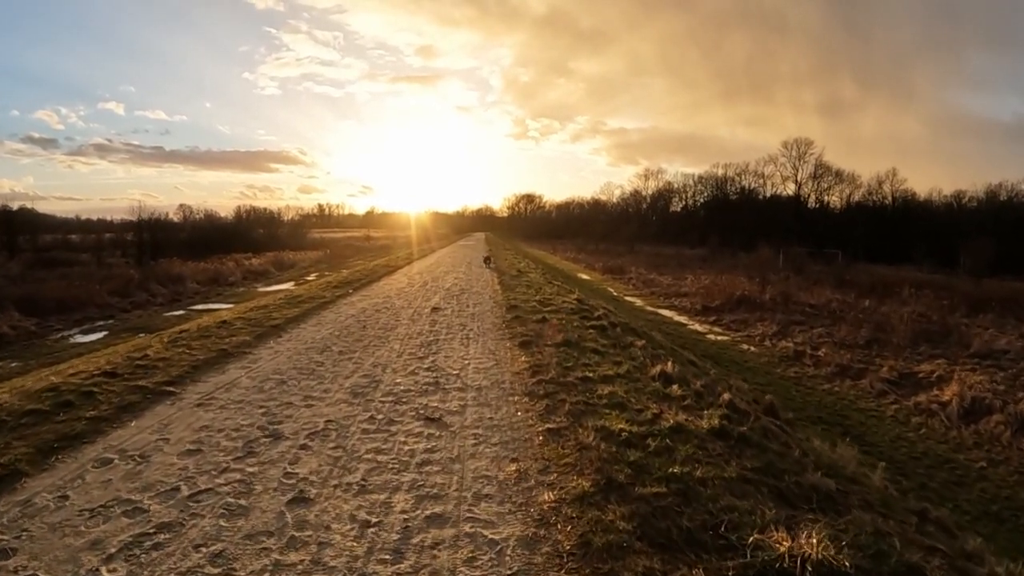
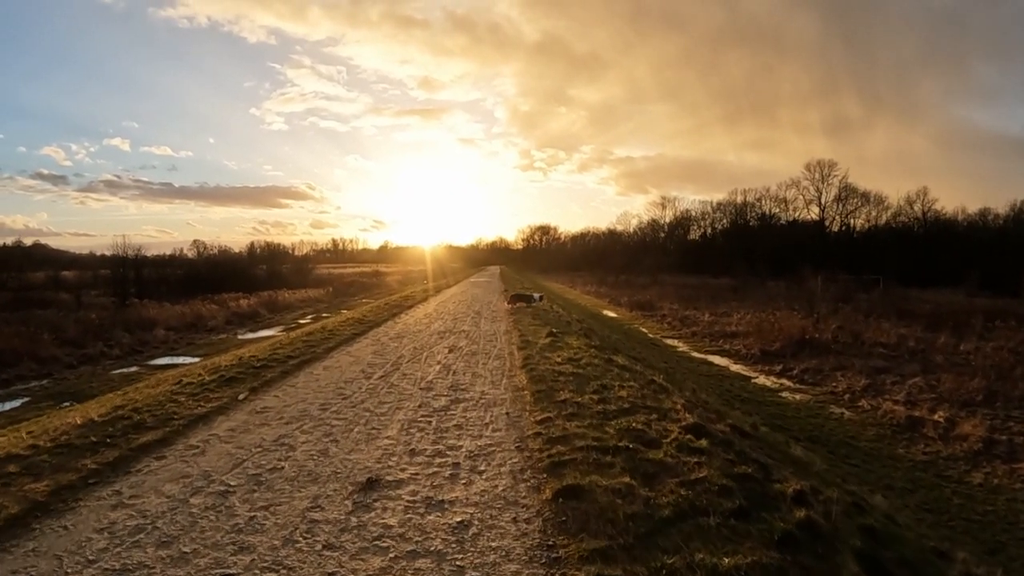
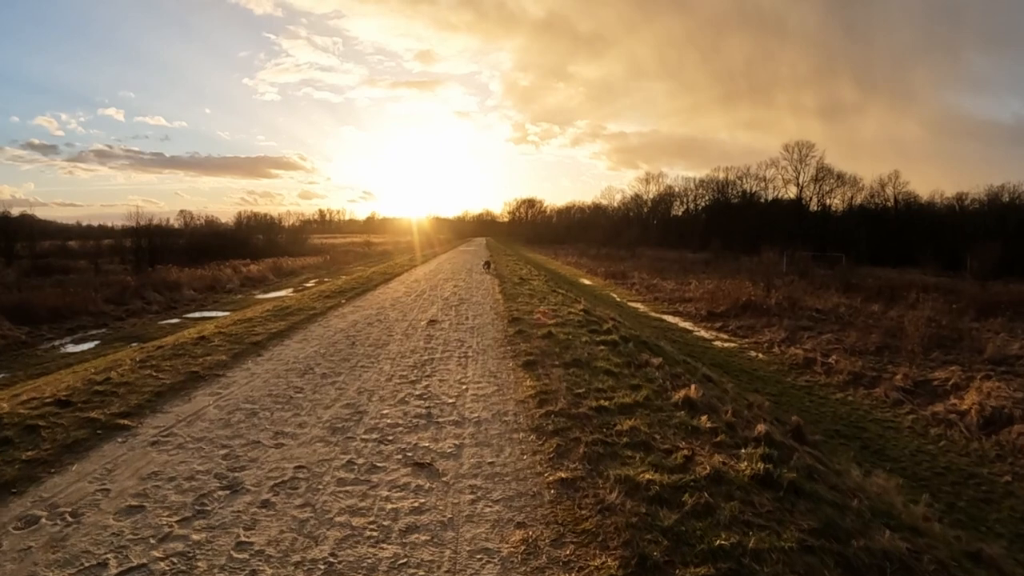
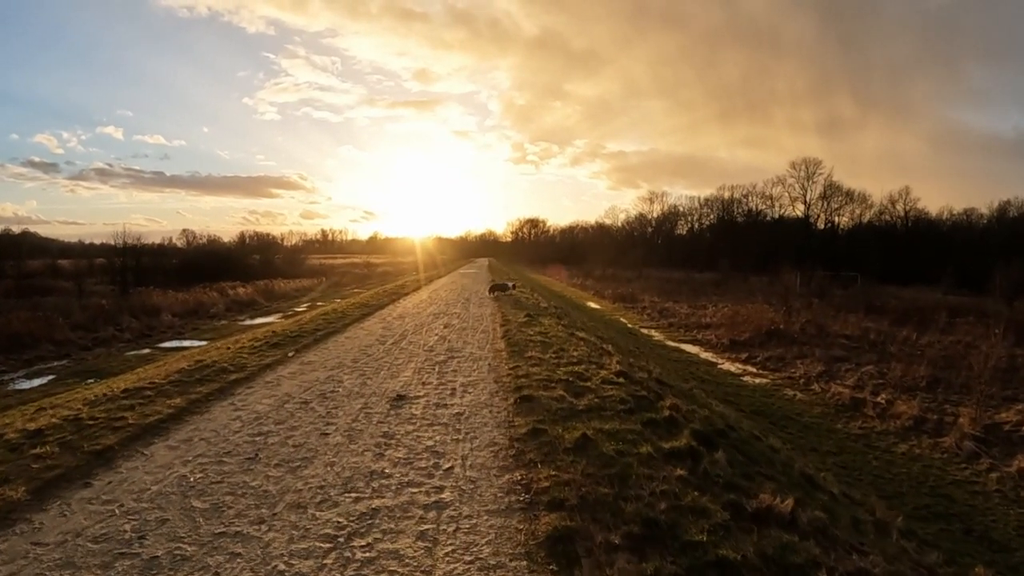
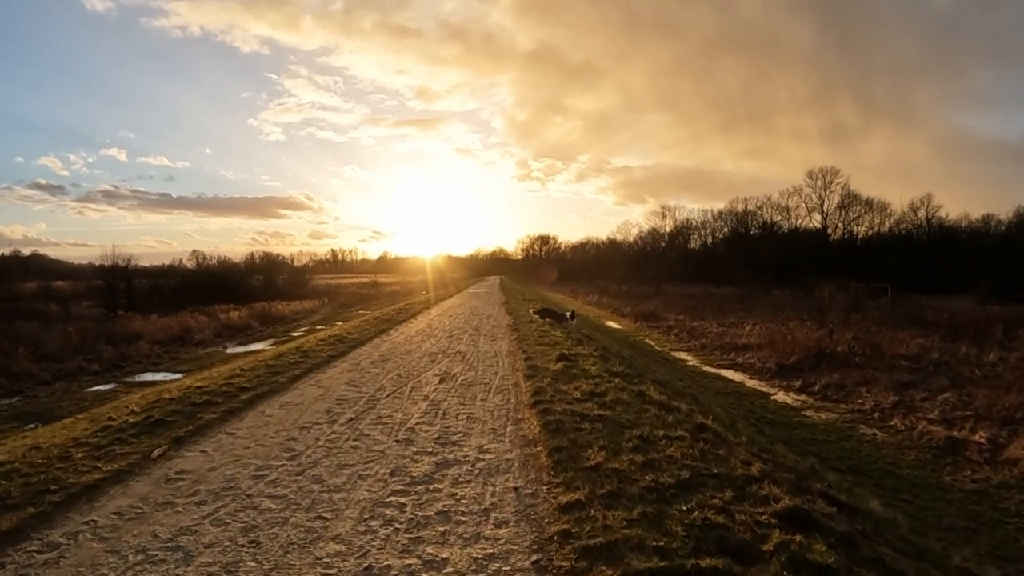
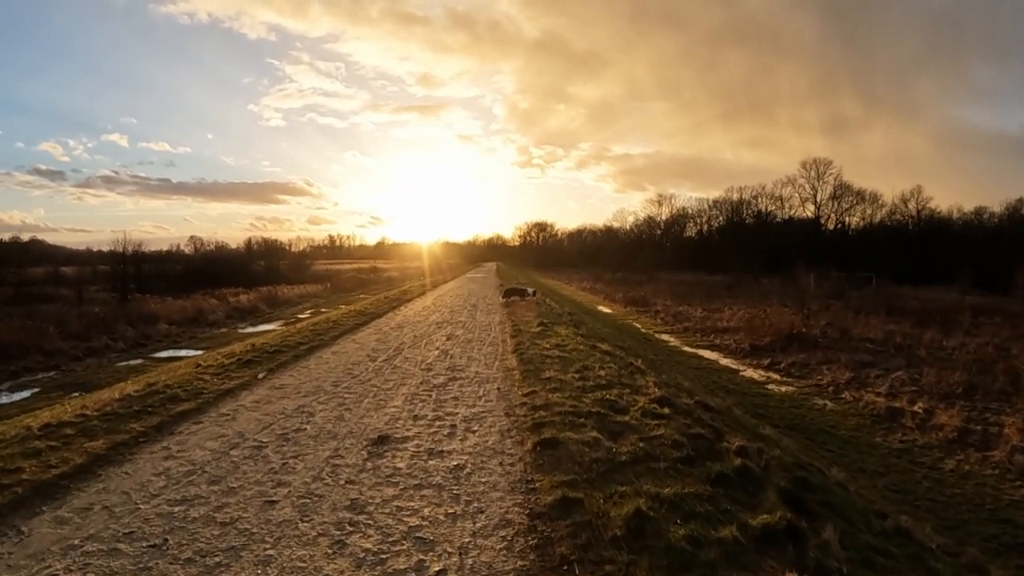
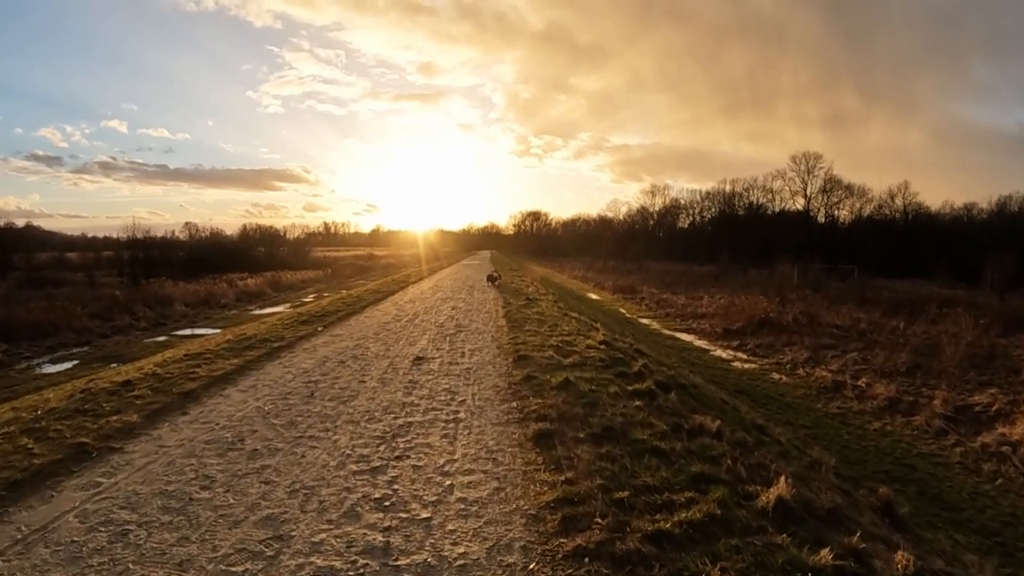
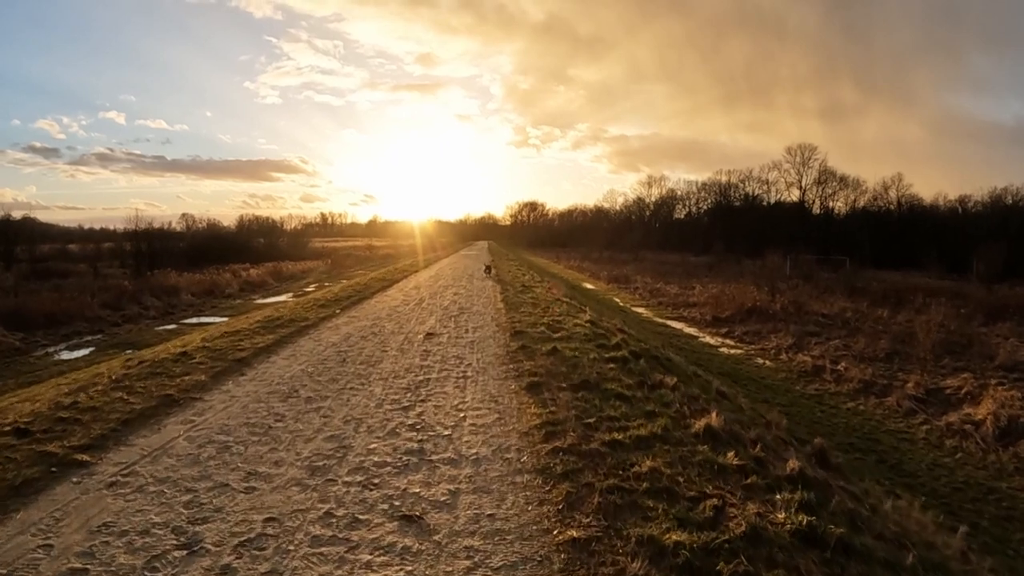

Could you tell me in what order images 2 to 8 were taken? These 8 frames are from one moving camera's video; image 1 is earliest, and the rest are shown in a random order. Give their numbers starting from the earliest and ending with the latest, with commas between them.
3, 8, 7, 4, 6, 2, 5
